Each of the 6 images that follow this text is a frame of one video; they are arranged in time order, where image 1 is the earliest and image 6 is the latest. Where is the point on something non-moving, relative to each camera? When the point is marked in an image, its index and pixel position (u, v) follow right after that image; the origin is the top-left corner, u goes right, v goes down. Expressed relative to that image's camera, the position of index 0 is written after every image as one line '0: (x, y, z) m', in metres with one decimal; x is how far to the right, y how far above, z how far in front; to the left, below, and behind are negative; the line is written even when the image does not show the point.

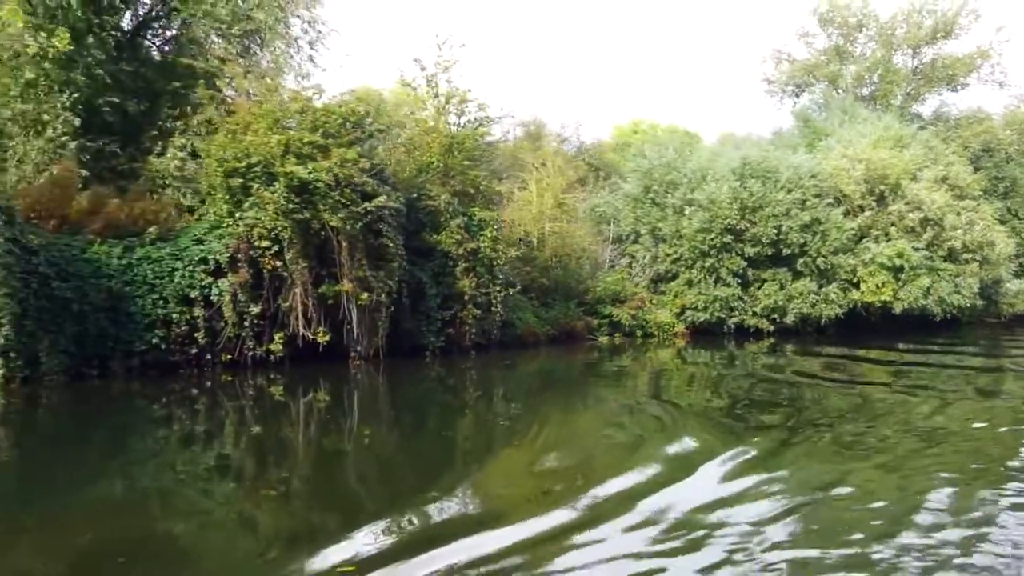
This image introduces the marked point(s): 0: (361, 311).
0: (-3.2, -0.5, +16.2) m
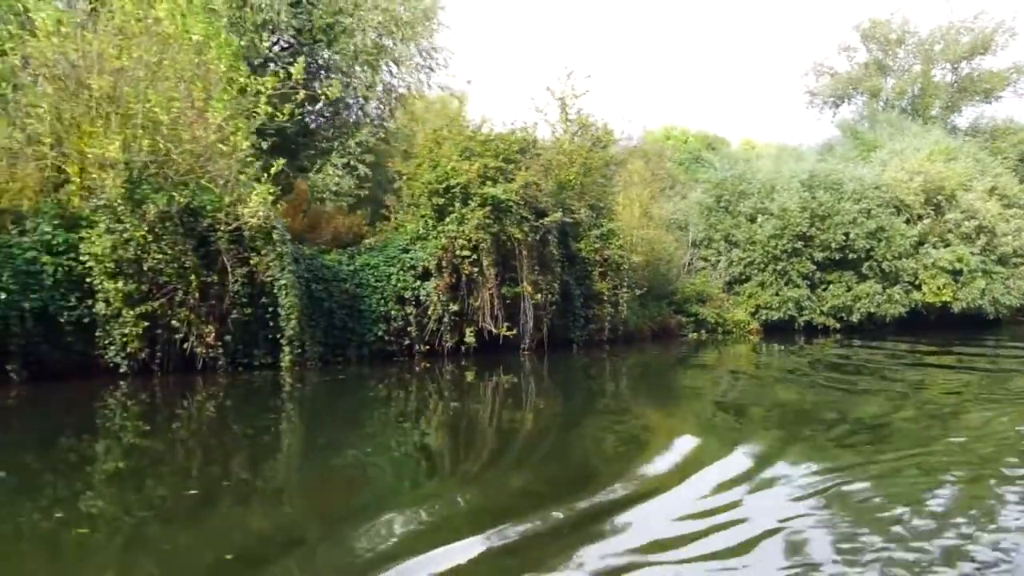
0: (+0.8, -0.6, +19.0) m
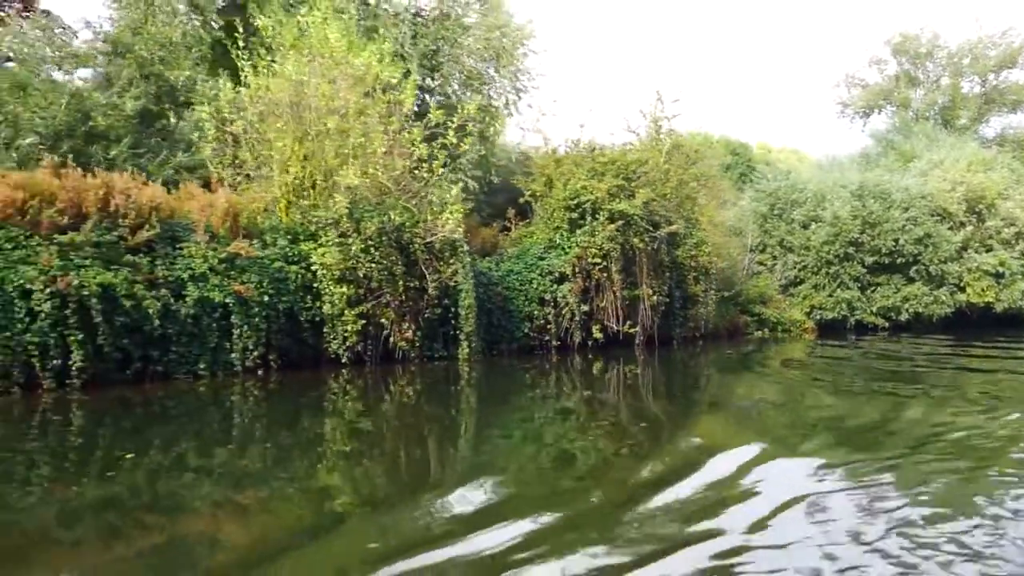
0: (+4.4, -0.6, +21.7) m
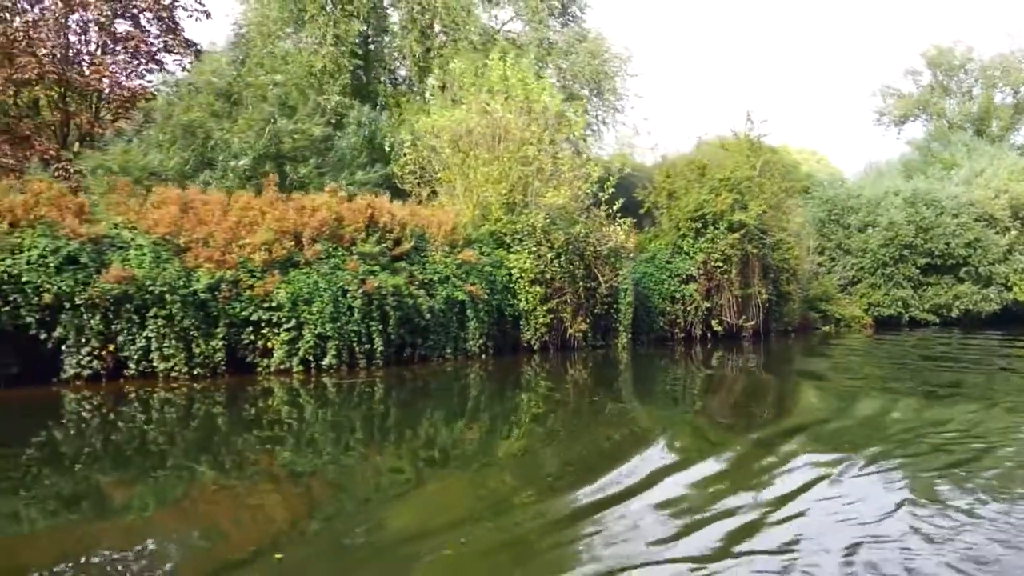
0: (+8.9, -0.6, +25.0) m
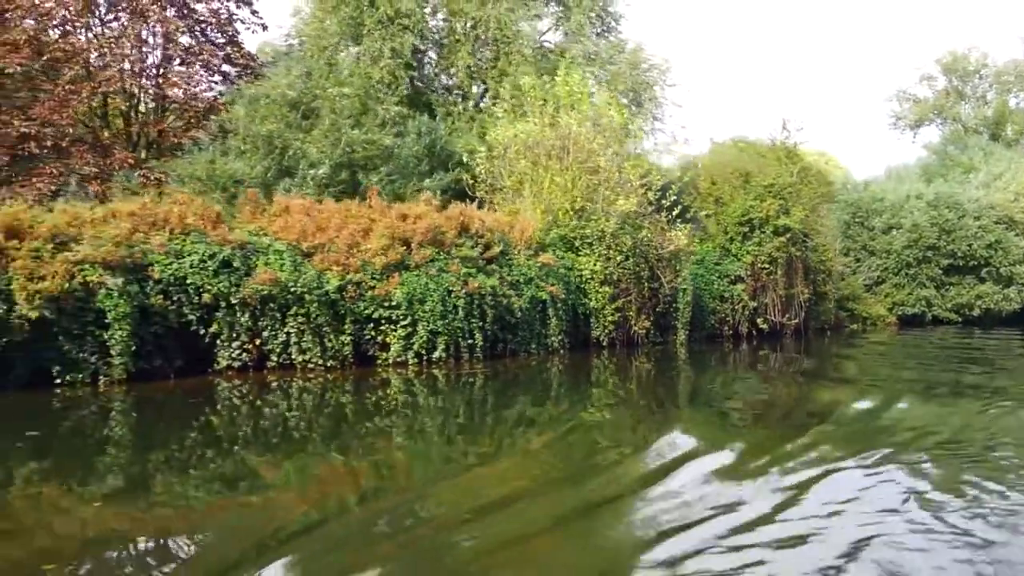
0: (+11.1, -0.6, +26.5) m
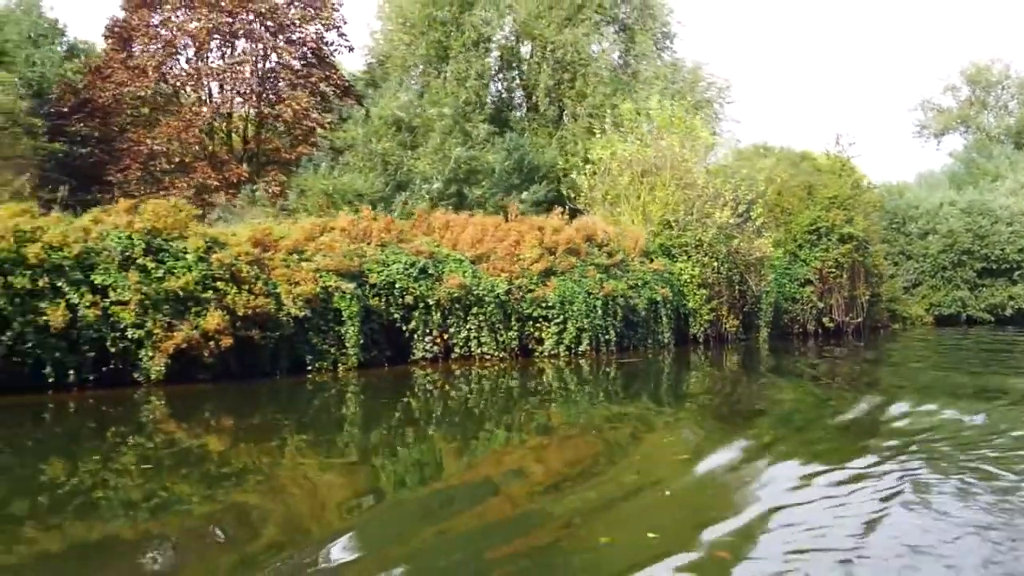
0: (+14.7, -0.7, +29.2) m
